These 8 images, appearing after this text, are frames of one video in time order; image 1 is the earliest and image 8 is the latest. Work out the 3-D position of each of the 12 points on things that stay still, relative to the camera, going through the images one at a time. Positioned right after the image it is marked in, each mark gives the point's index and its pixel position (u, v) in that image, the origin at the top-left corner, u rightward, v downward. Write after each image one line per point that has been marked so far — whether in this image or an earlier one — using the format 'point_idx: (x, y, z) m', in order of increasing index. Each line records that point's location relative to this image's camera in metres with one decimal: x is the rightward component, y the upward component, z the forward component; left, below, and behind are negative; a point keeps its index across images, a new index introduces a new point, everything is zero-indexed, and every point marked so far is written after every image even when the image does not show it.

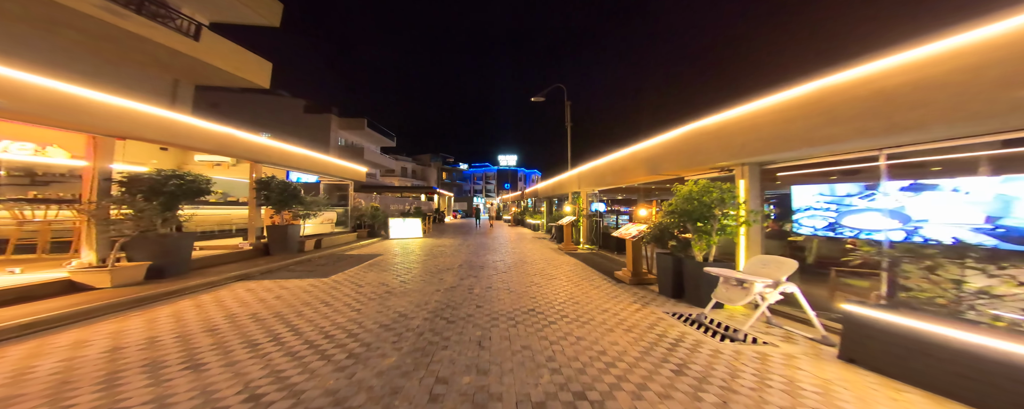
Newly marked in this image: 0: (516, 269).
0: (+0.1, -1.9, +7.8) m
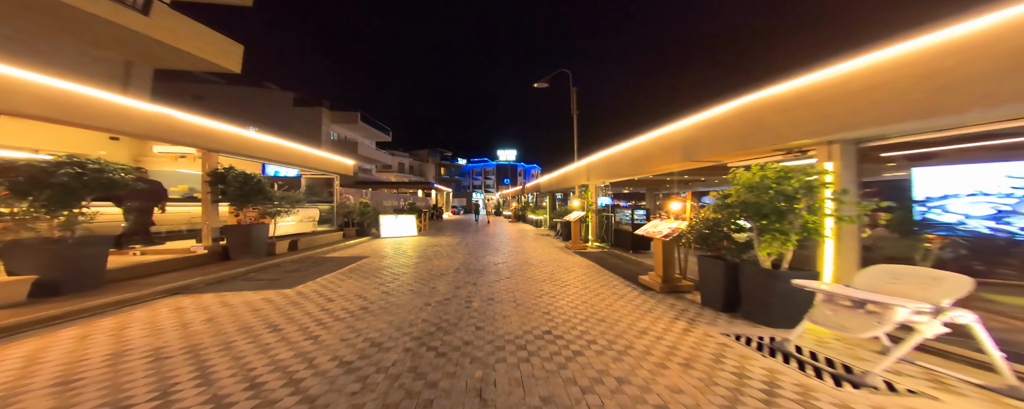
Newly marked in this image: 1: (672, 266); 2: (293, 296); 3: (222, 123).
0: (+0.2, -1.8, +6.8) m
1: (+3.0, -1.2, +5.1) m
2: (-3.4, -1.4, +4.1) m
3: (-8.2, +2.3, +7.7) m
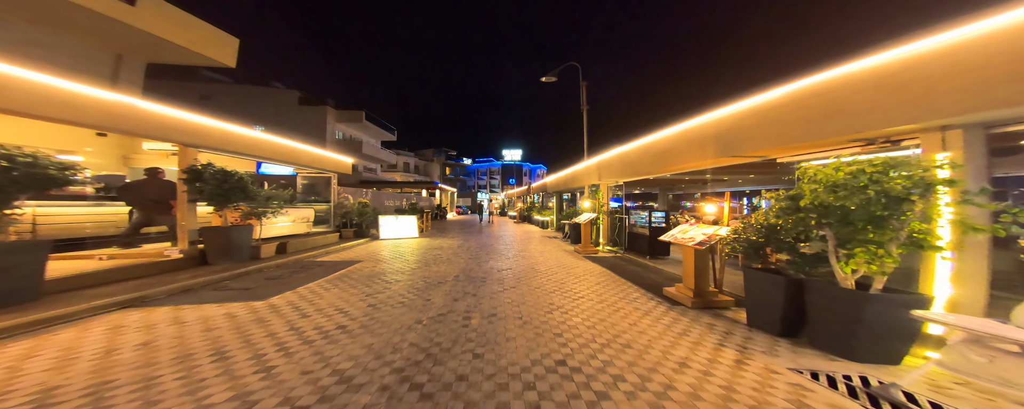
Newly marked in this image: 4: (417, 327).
0: (+0.4, -1.8, +6.1) m
1: (+3.1, -1.2, +4.3) m
2: (-3.3, -1.4, +3.6) m
3: (-8.0, +2.3, +7.2) m
4: (-1.3, -1.6, +3.6) m
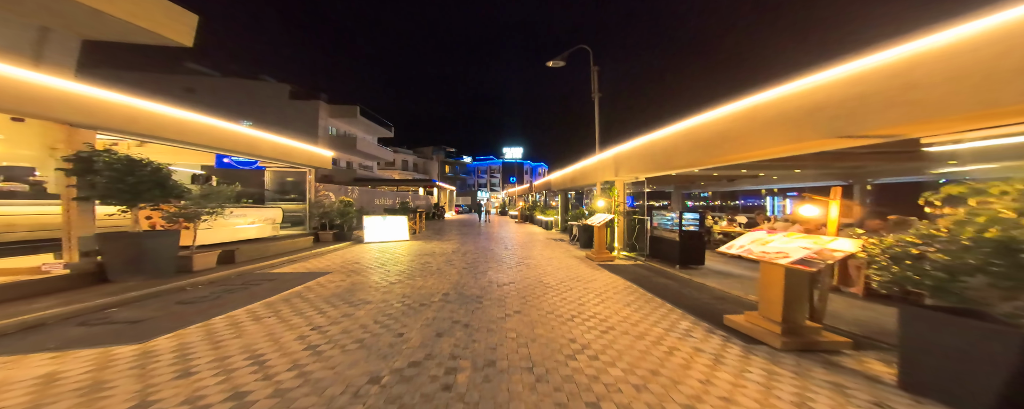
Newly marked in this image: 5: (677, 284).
0: (+0.4, -1.7, +4.8) m
1: (+3.2, -1.1, +3.0) m
2: (-3.3, -1.3, +2.2) m
3: (-7.9, +2.3, +5.9) m
4: (-1.2, -1.6, +2.3) m
5: (+3.5, -1.7, +5.7) m
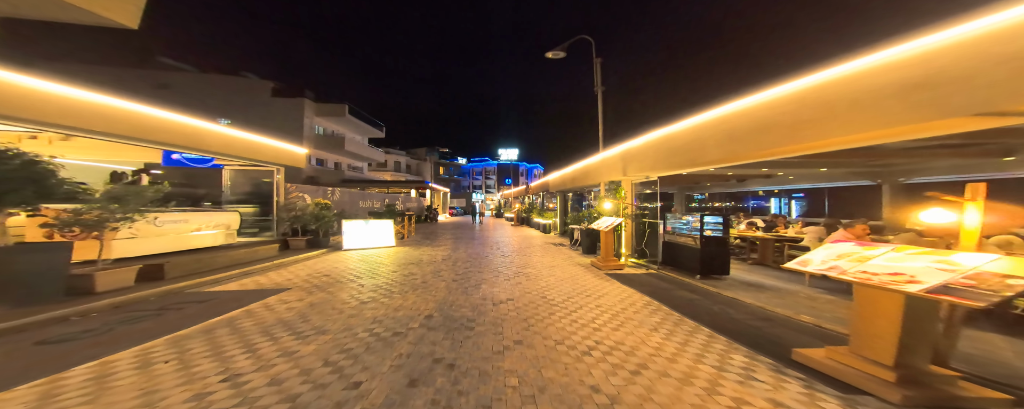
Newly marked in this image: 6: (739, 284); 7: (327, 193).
0: (+0.4, -1.7, +3.8) m
1: (+3.2, -1.1, +2.1) m
2: (-3.2, -1.3, +1.2) m
3: (-8.0, +2.3, +4.9) m
4: (-1.2, -1.5, +1.3) m
5: (+3.5, -1.7, +4.8) m
6: (+4.7, -1.6, +5.5) m
7: (-7.5, +0.5, +10.9) m
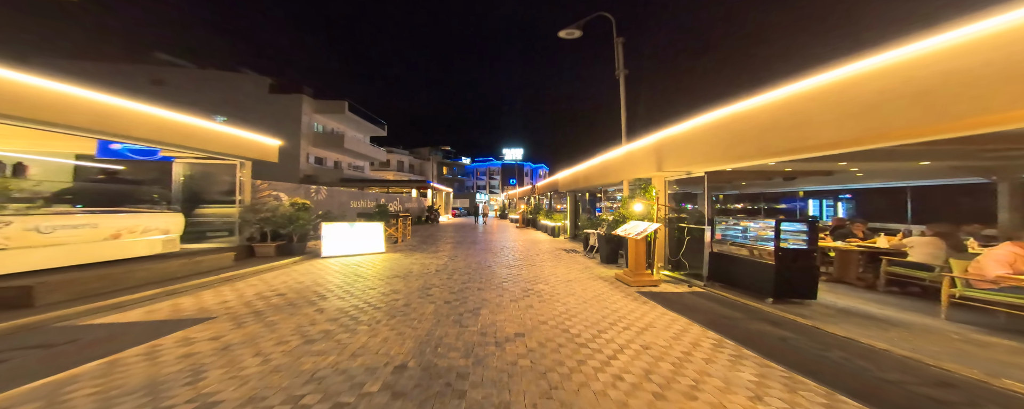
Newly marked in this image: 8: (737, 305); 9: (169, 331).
0: (+0.5, -1.7, +2.4) m
1: (+3.3, -1.1, +0.7) m
2: (-3.2, -1.3, -0.1) m
3: (-7.8, +2.4, +3.7) m
4: (-1.1, -1.5, -0.1) m
5: (+3.6, -1.7, +3.4) m
6: (+4.8, -1.6, +4.0) m
7: (-7.3, +0.5, +9.7) m
8: (+3.8, -1.7, +4.6) m
9: (-3.7, -1.4, +3.0) m
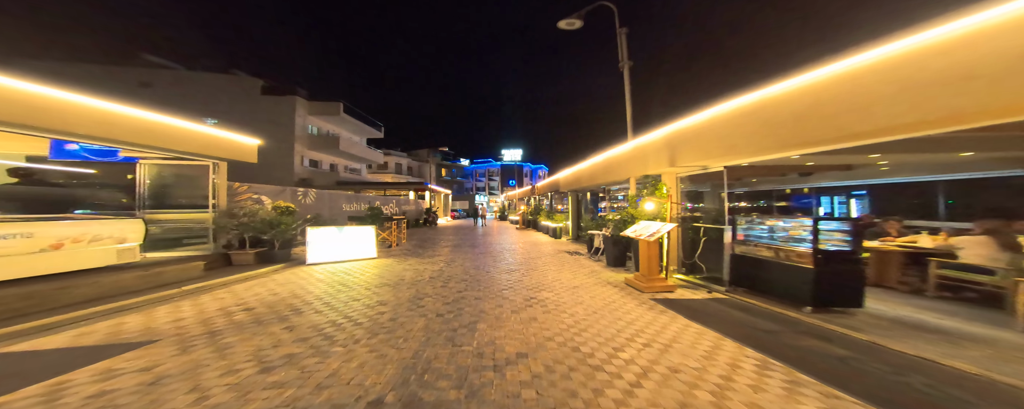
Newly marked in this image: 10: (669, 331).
0: (+0.6, -1.7, +1.9) m
1: (+3.3, -1.0, +0.1) m
2: (-3.1, -1.3, -0.6) m
3: (-7.9, +2.3, +3.2) m
4: (-1.1, -1.5, -0.6) m
5: (+3.6, -1.6, +2.8) m
6: (+4.8, -1.6, +3.5) m
7: (-7.3, +0.4, +9.2) m
8: (+3.9, -1.6, +4.0) m
9: (-3.7, -1.5, +2.4) m
10: (+2.2, -1.8, +3.8) m
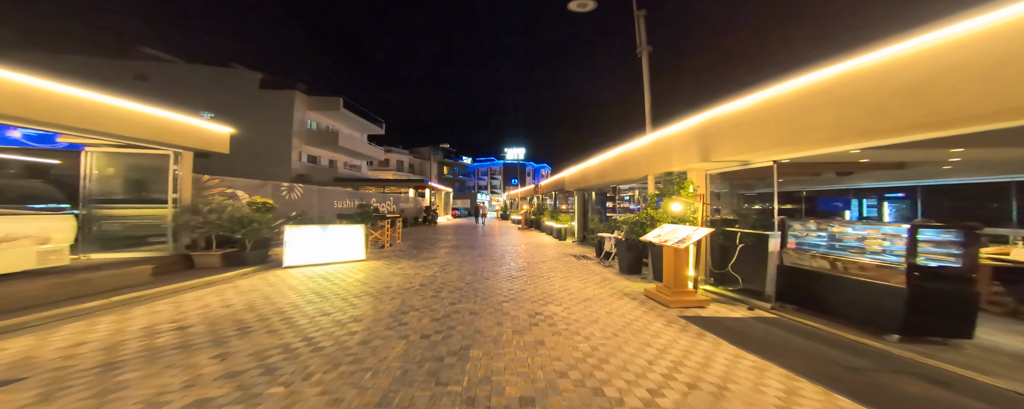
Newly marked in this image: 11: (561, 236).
0: (+0.6, -1.6, +1.1) m
1: (+3.3, -1.0, -0.7) m
2: (-3.2, -1.2, -1.4) m
3: (-7.8, +2.4, +2.5) m
4: (-1.1, -1.4, -1.4) m
5: (+3.6, -1.6, +2.0) m
6: (+4.8, -1.6, +2.6) m
7: (-7.2, +0.5, +8.4) m
8: (+3.9, -1.6, +3.2) m
9: (-3.7, -1.4, +1.7) m
10: (+2.2, -1.8, +2.9) m
11: (+2.9, -1.8, +14.7) m
